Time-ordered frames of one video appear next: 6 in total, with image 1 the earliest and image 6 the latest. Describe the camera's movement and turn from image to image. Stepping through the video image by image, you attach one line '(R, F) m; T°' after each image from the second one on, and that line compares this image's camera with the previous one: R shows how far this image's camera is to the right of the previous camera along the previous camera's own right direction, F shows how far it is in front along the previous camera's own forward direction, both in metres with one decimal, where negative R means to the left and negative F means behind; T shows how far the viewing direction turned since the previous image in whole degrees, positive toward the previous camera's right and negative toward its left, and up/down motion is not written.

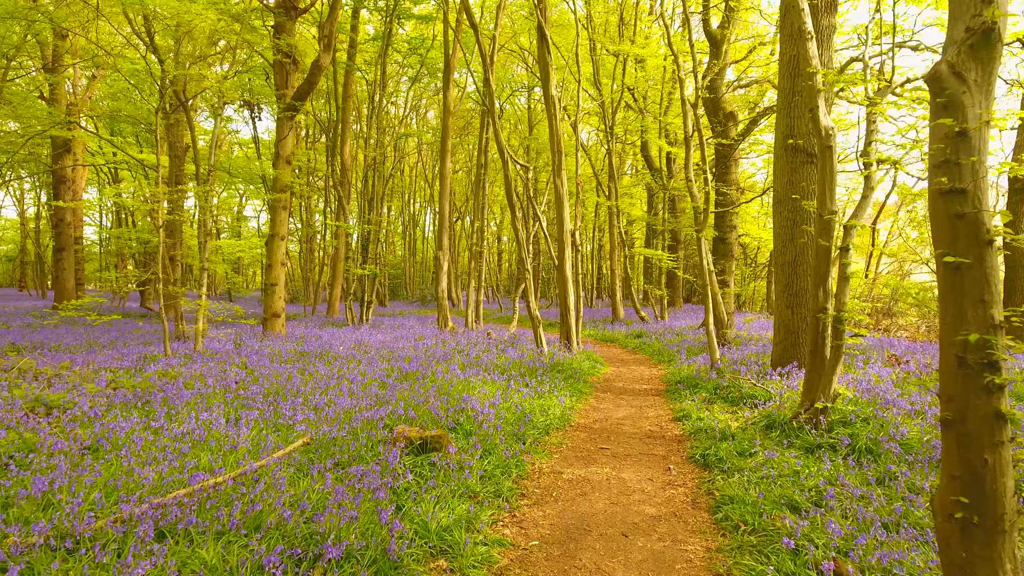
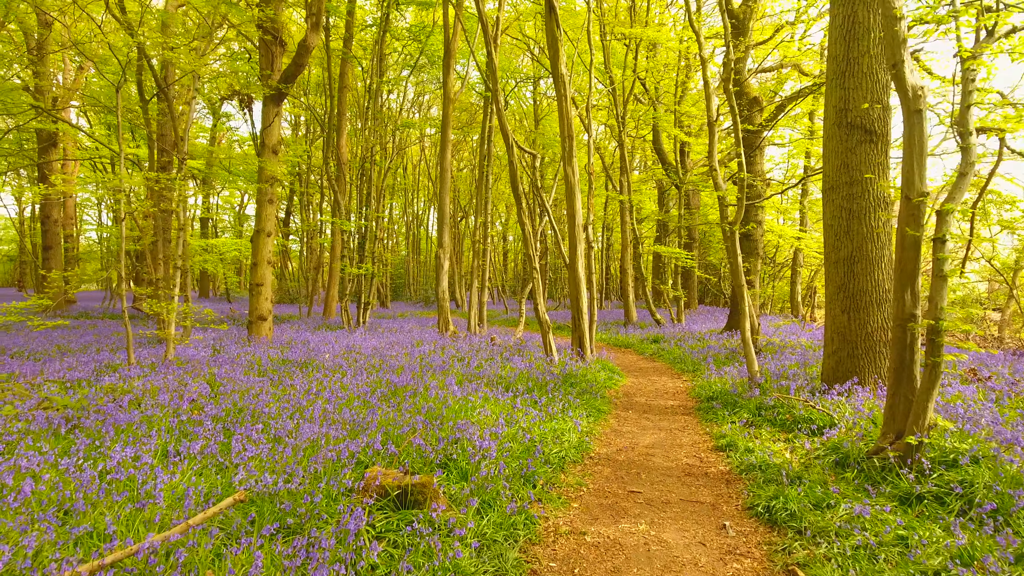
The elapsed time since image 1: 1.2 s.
(0.0, +0.8) m; 0°
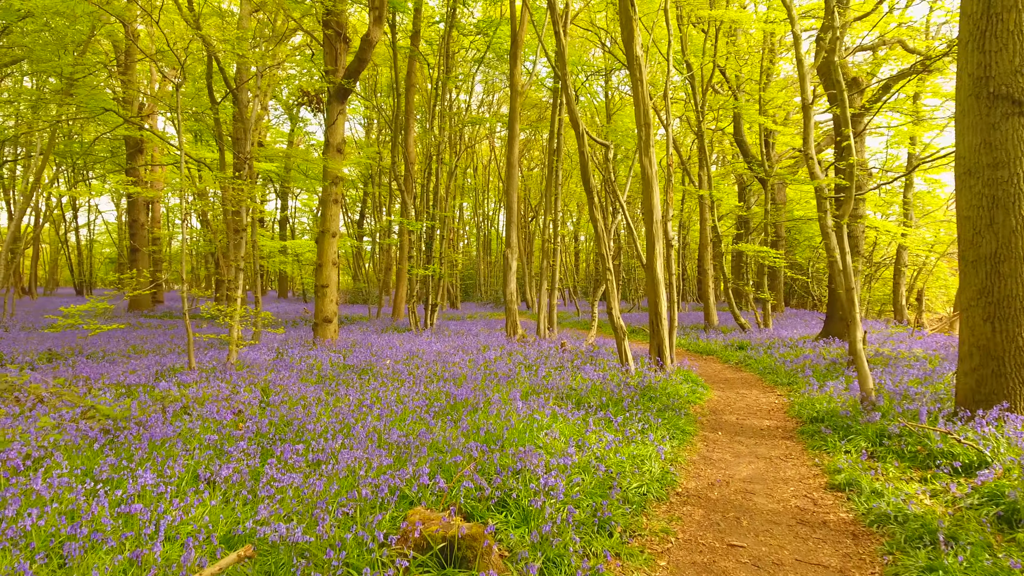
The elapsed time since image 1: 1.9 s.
(0.0, +0.5) m; -6°
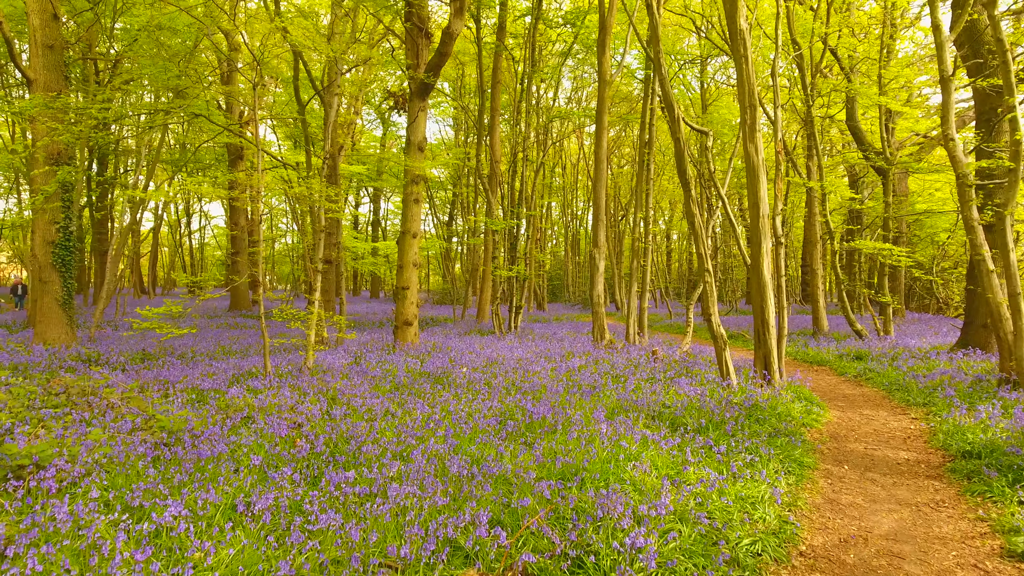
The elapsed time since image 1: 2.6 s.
(0.0, +0.5) m; -8°
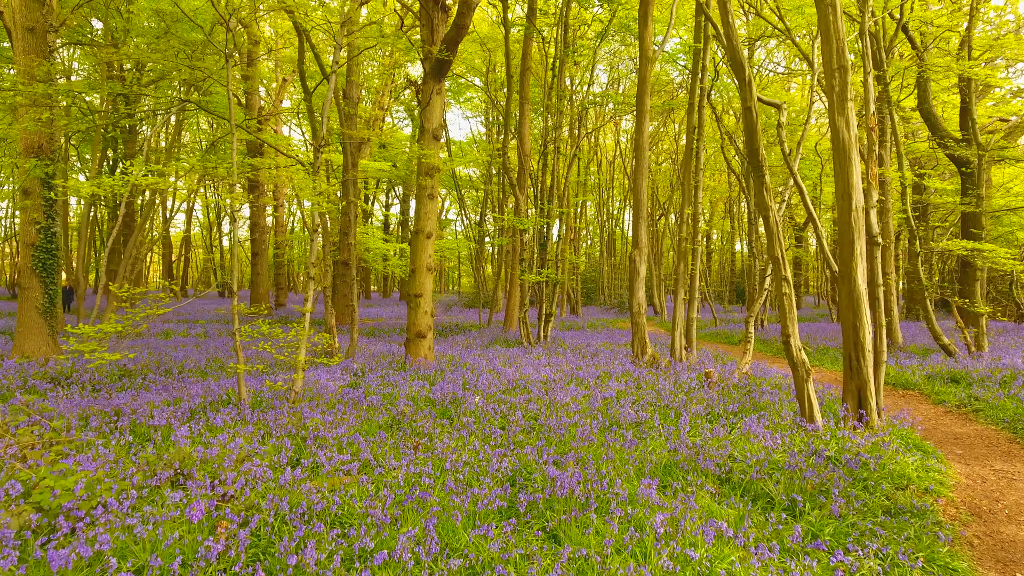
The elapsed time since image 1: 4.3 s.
(+0.1, +1.2) m; -3°
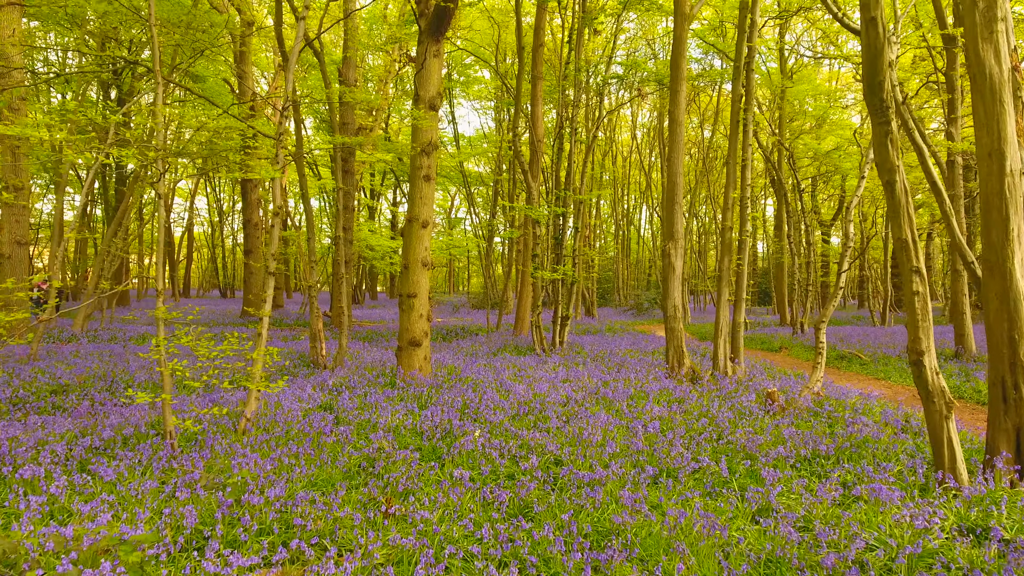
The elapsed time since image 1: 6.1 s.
(0.0, +1.3) m; -1°
